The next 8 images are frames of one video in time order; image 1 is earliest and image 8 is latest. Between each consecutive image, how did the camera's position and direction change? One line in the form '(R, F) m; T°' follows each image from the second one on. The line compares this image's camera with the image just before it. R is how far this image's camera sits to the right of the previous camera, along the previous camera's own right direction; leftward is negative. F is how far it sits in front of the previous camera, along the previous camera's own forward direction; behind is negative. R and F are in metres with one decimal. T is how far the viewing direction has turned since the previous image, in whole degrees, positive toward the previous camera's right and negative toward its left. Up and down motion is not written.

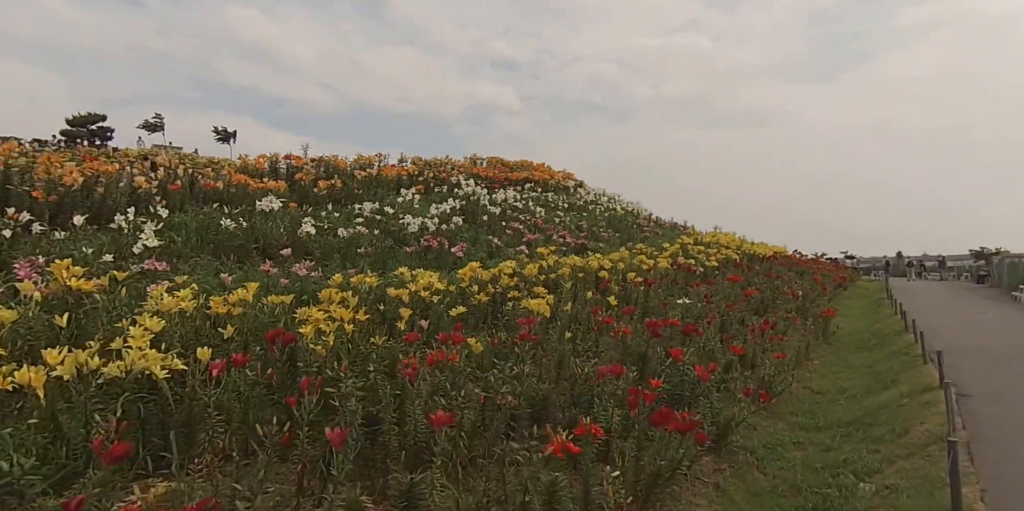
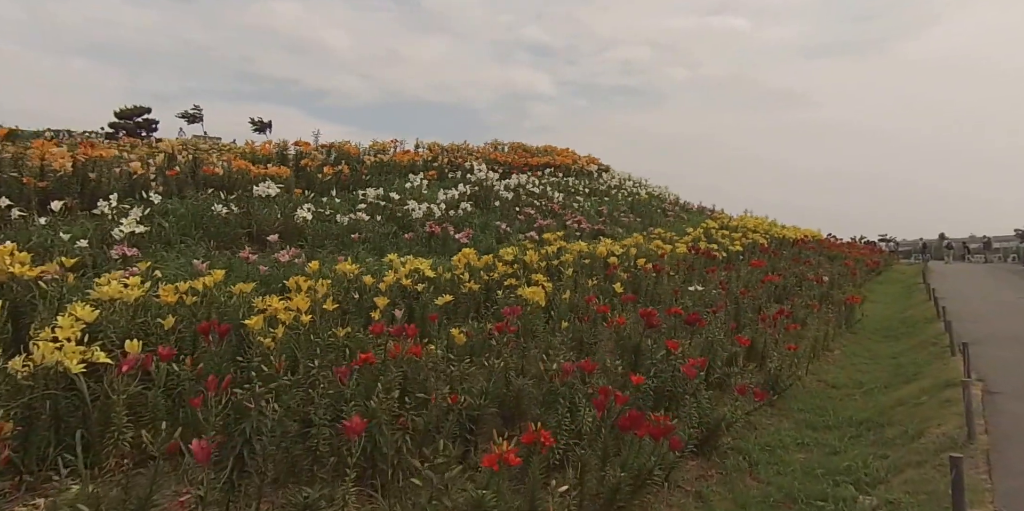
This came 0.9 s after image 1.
(+0.4, +0.4) m; -3°
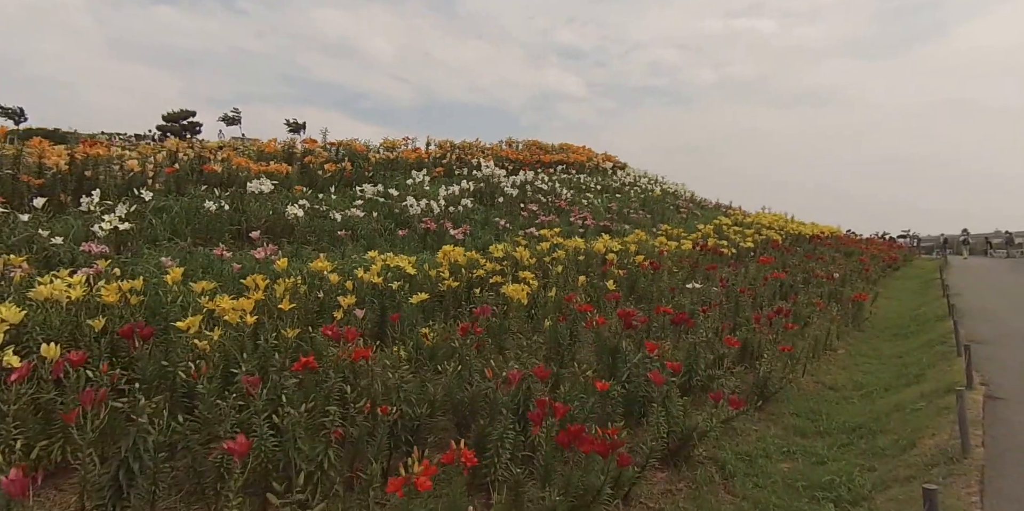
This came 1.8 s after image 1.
(+0.4, +0.3) m; -2°
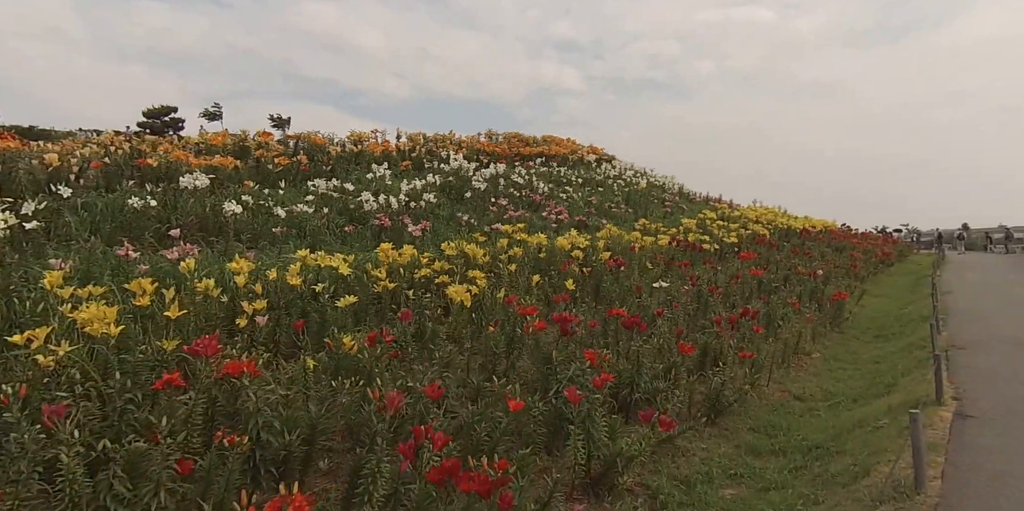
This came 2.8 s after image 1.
(+0.5, +0.5) m; 0°
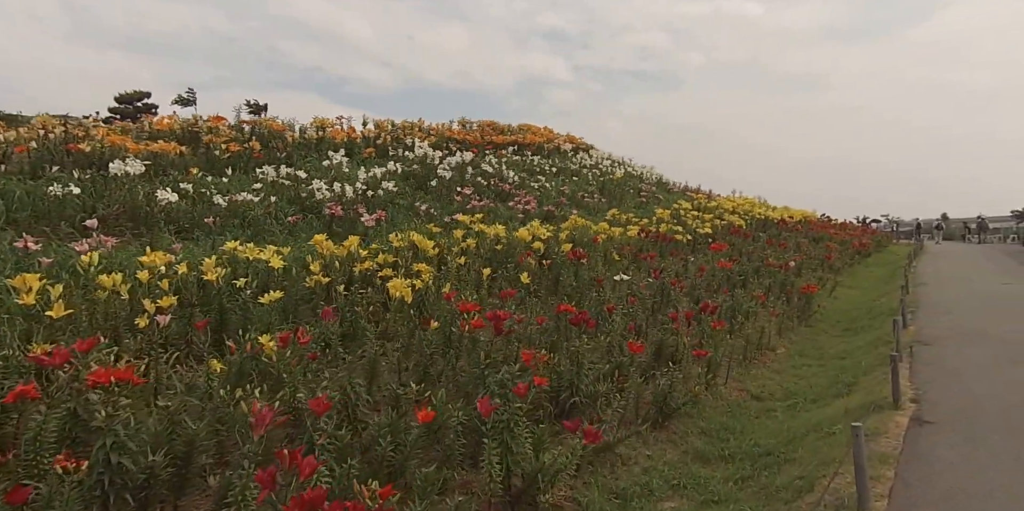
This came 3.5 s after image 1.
(+0.3, +0.4) m; +1°
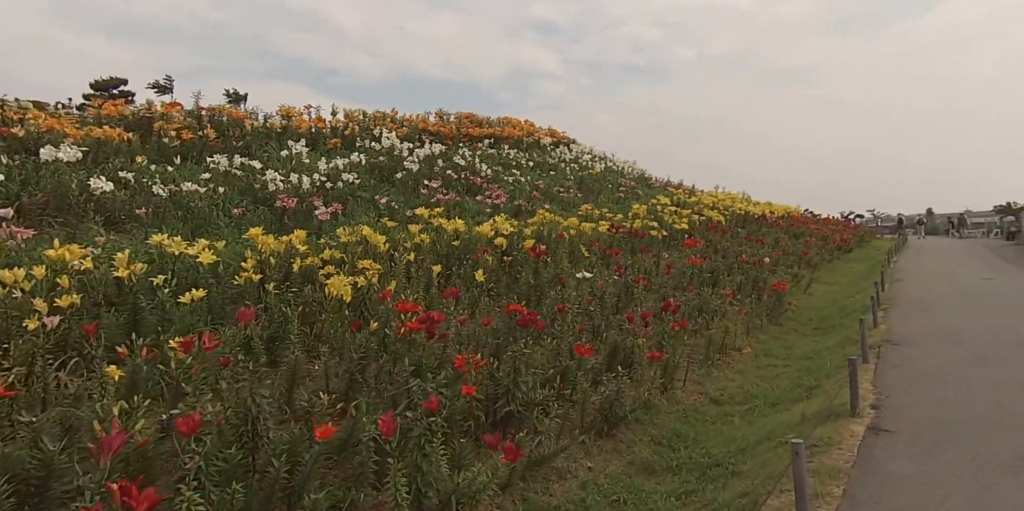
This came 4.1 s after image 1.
(+0.3, +0.3) m; +1°
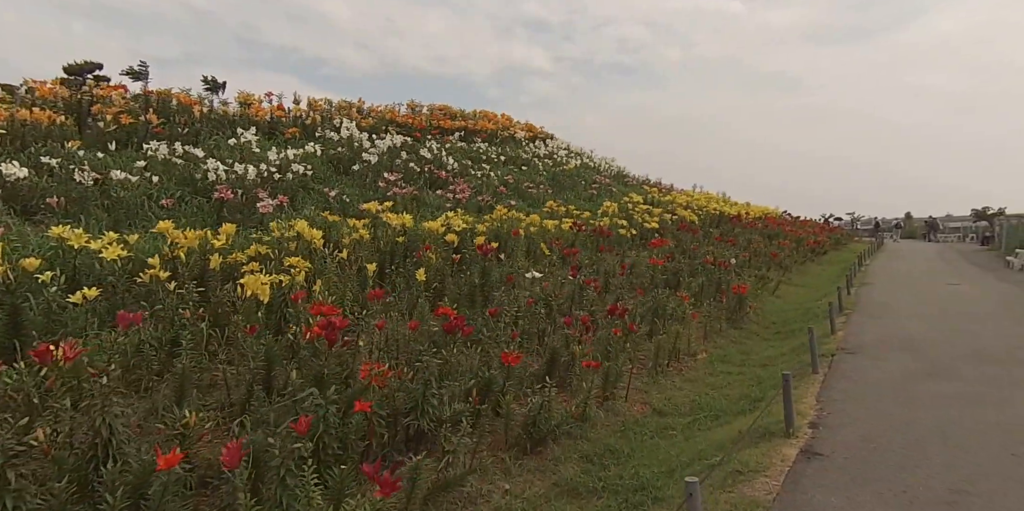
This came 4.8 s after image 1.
(+0.4, +0.4) m; +1°
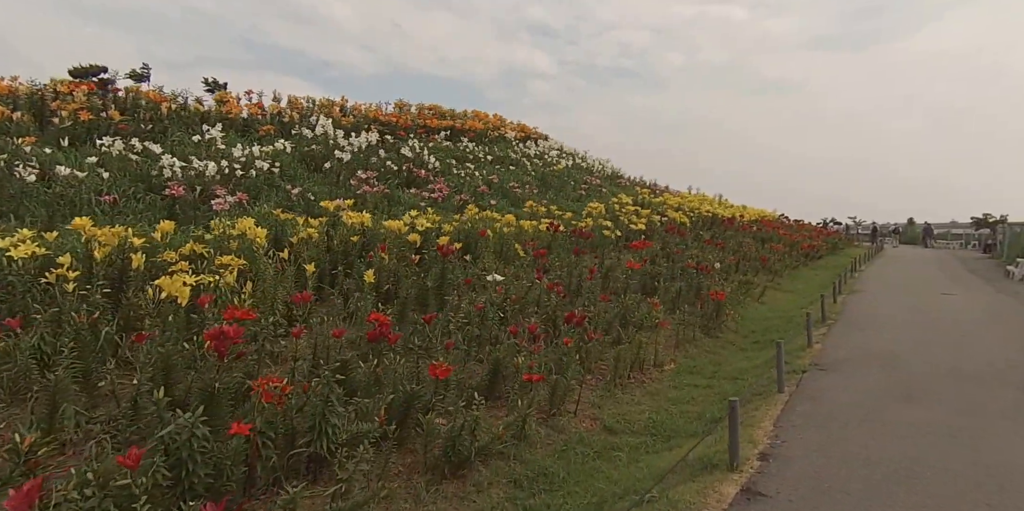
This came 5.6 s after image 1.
(+0.4, +0.4) m; 0°
